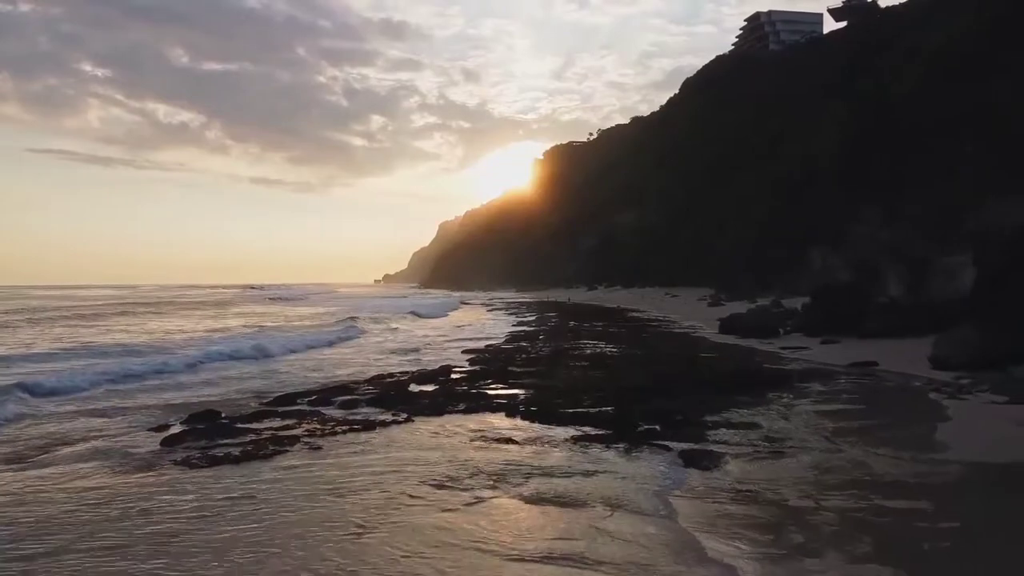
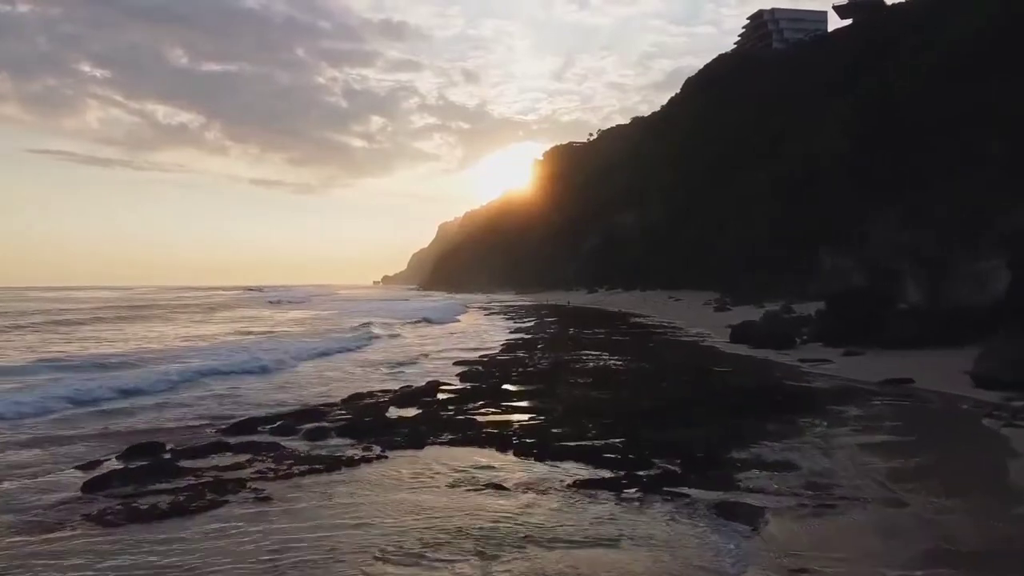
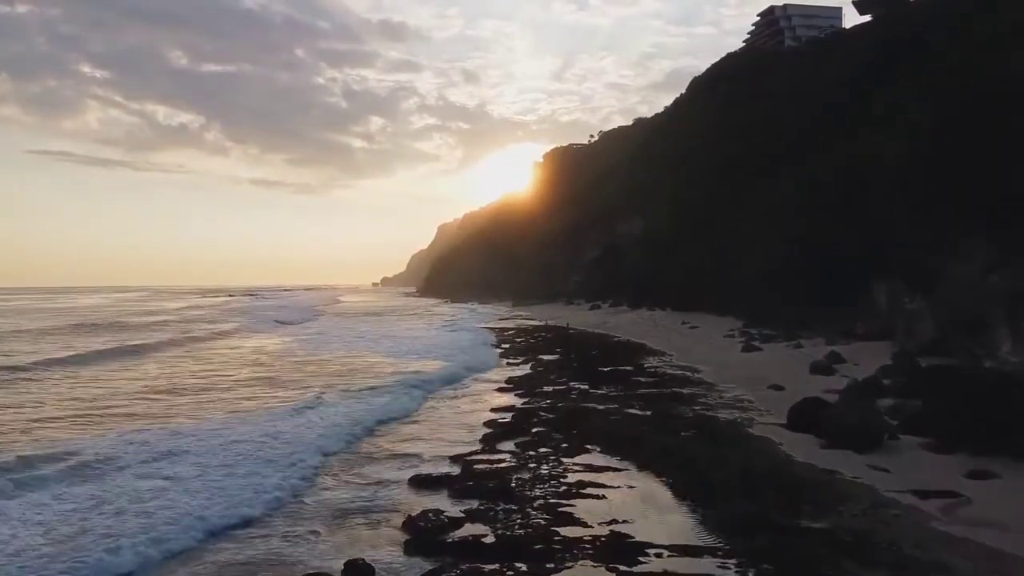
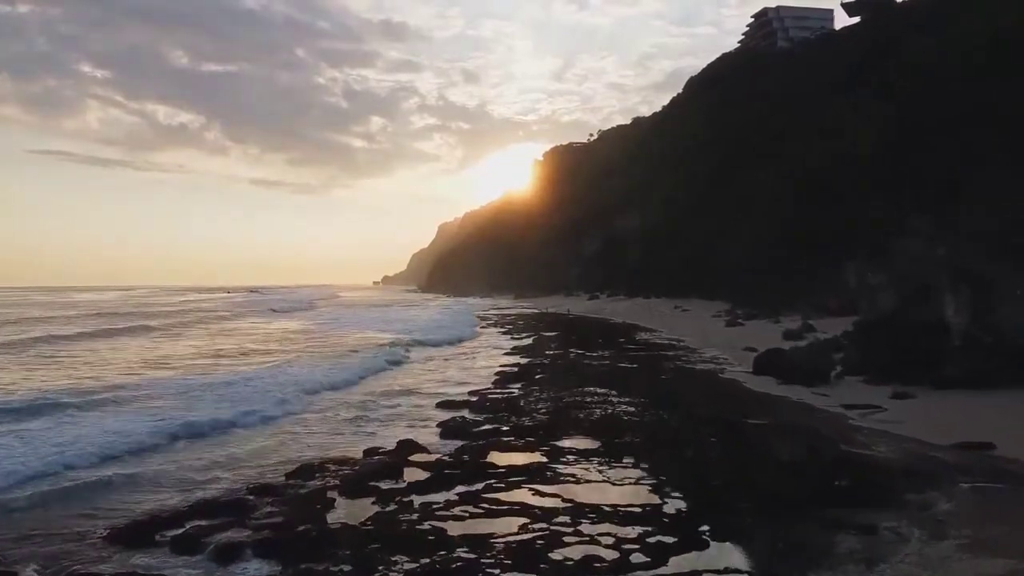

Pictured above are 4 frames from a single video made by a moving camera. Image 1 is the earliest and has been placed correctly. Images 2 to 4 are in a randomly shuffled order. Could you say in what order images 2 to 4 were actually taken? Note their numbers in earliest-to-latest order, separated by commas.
2, 4, 3
